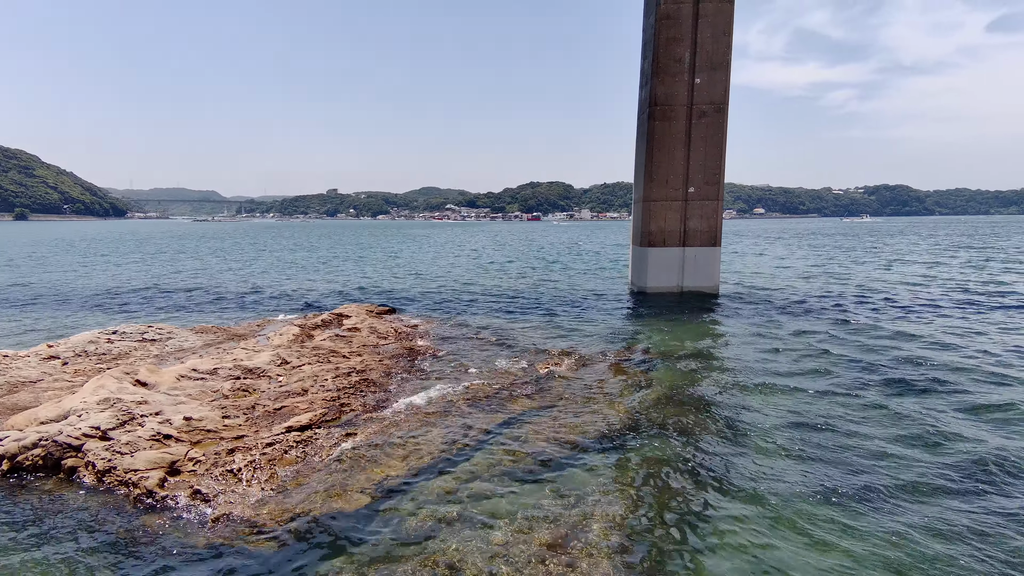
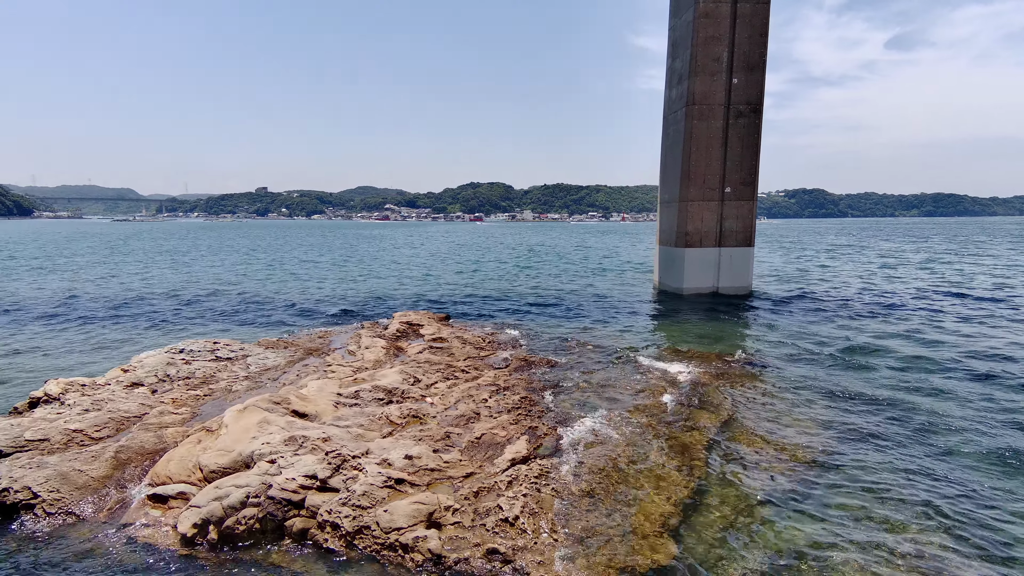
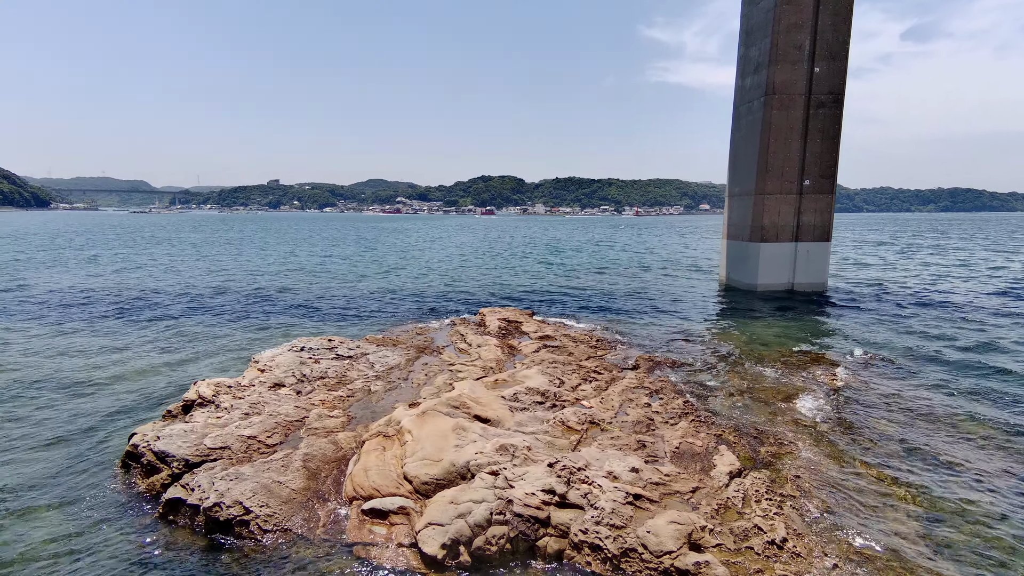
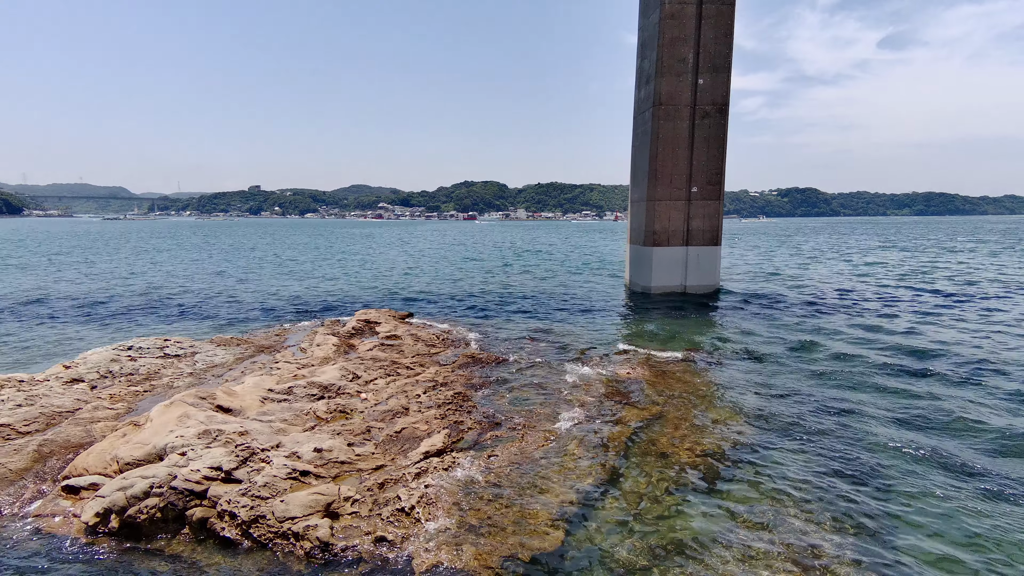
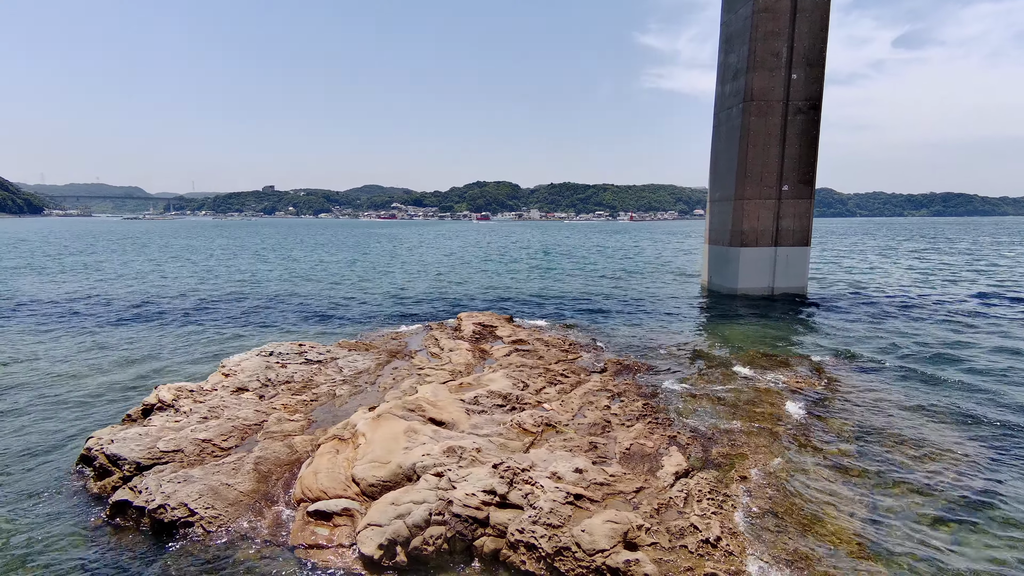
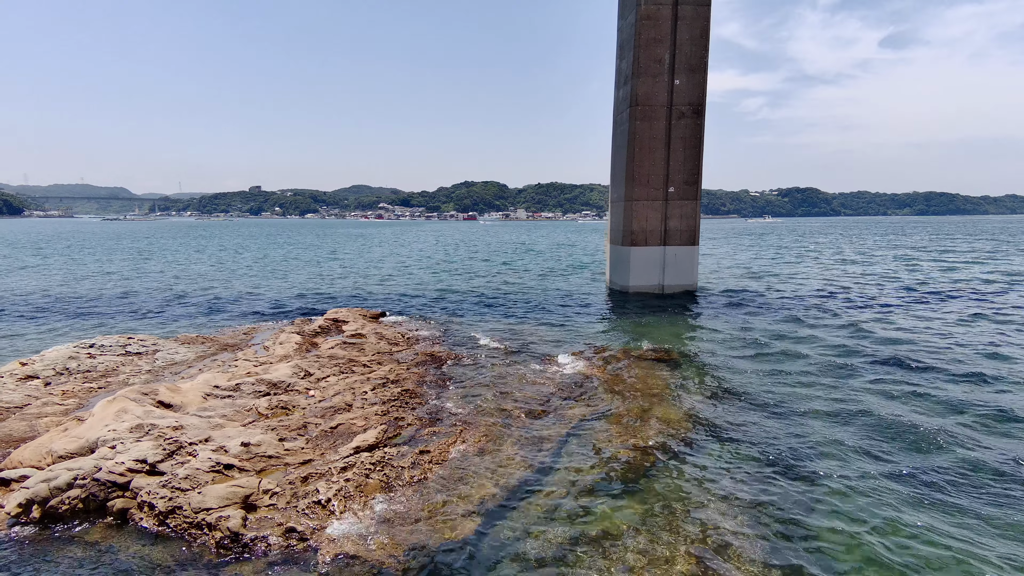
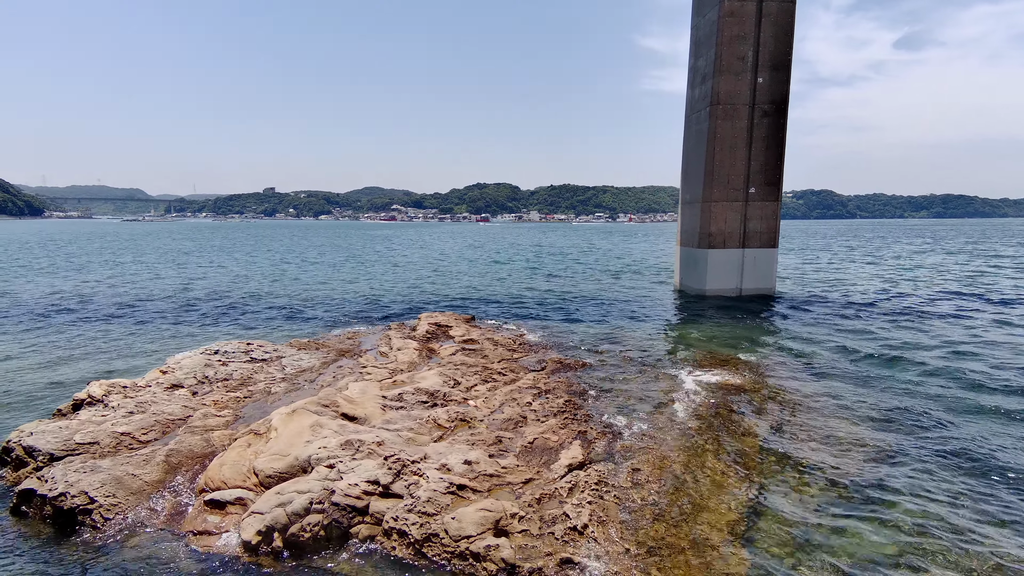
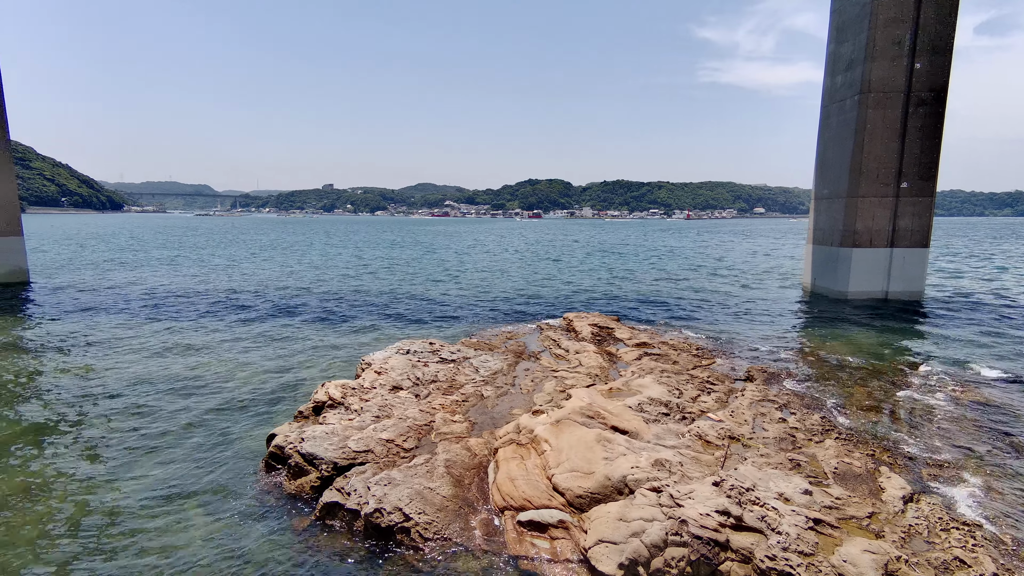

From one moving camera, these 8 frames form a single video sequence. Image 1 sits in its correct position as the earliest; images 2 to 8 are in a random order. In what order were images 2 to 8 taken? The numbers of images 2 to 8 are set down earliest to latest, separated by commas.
6, 4, 2, 7, 5, 3, 8
